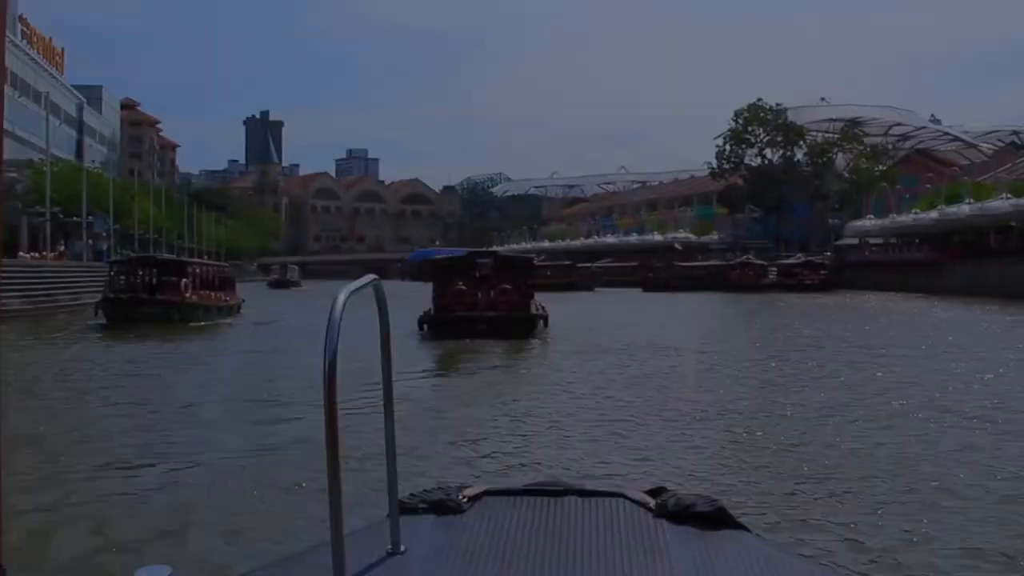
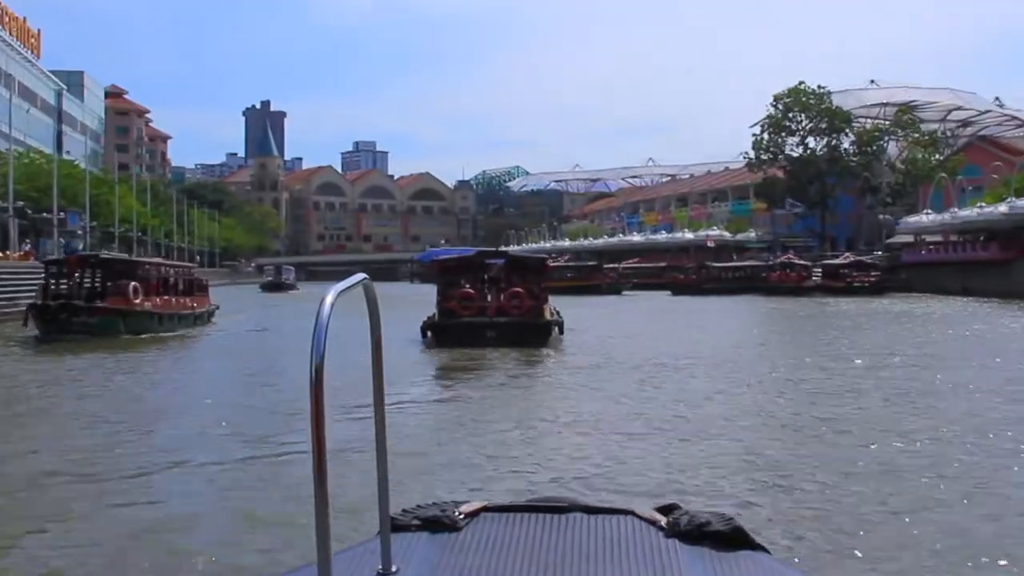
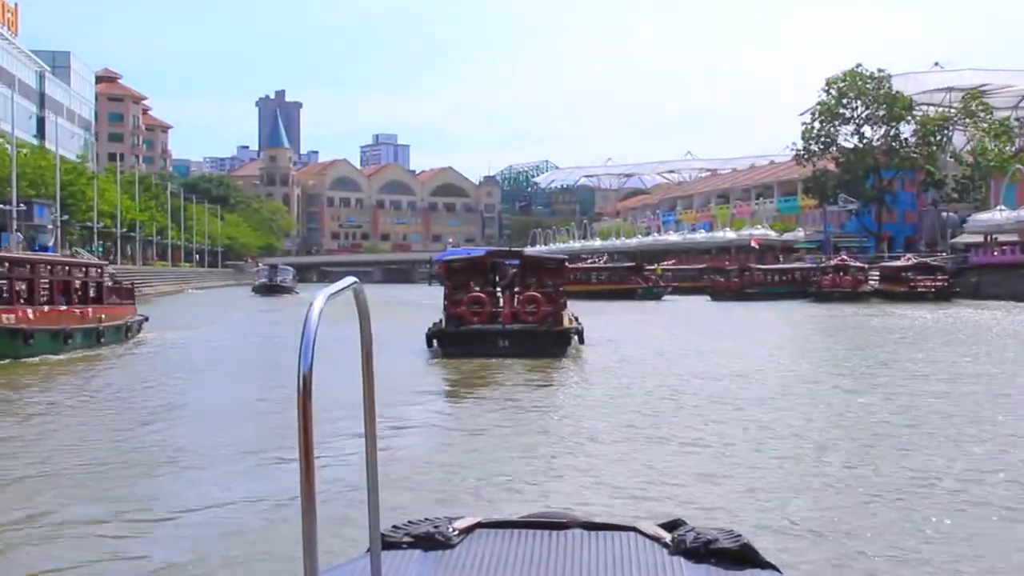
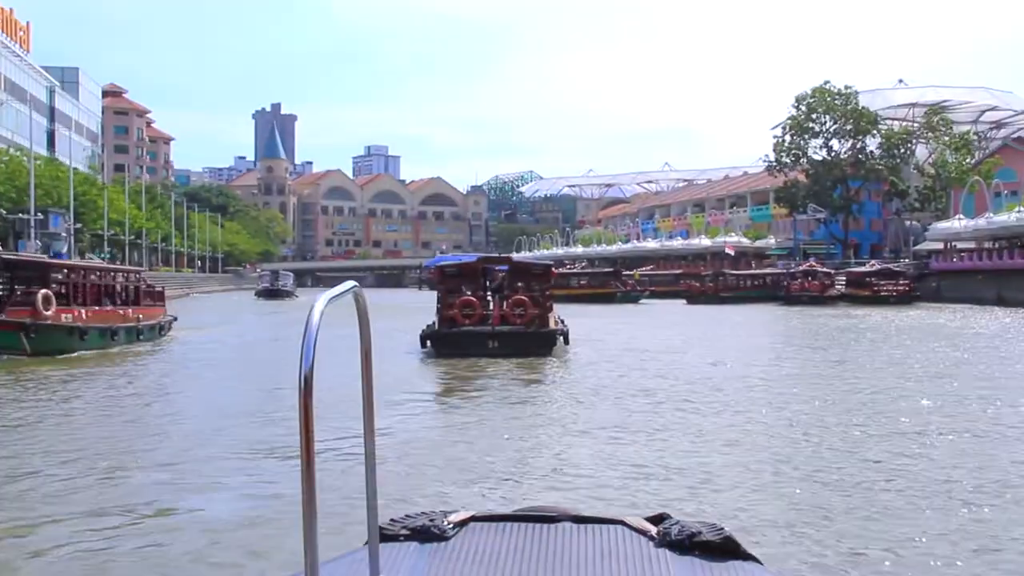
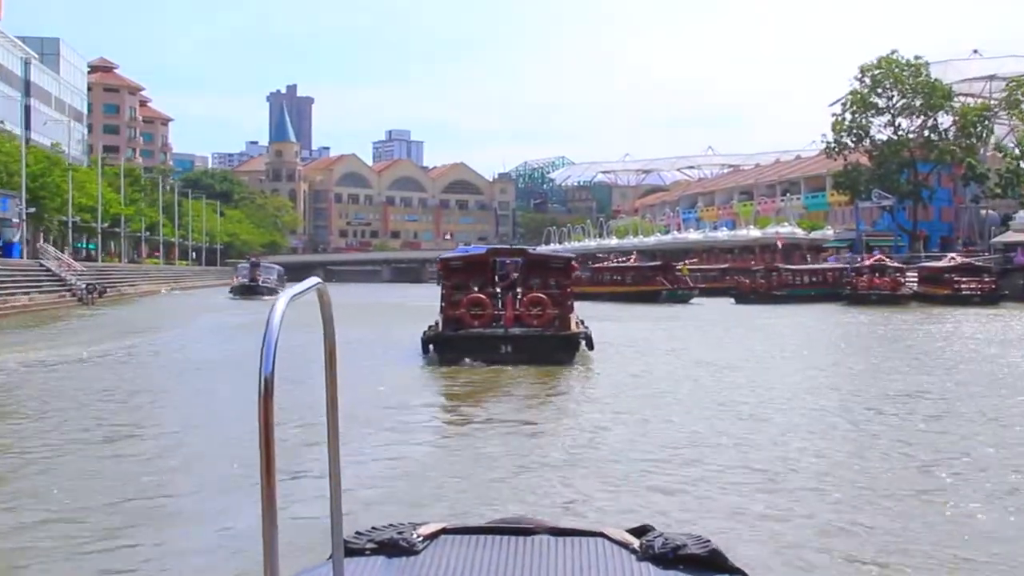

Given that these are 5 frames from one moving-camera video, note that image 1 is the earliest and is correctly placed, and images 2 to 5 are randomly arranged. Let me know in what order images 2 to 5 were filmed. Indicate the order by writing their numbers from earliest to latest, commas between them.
2, 3, 5, 4
